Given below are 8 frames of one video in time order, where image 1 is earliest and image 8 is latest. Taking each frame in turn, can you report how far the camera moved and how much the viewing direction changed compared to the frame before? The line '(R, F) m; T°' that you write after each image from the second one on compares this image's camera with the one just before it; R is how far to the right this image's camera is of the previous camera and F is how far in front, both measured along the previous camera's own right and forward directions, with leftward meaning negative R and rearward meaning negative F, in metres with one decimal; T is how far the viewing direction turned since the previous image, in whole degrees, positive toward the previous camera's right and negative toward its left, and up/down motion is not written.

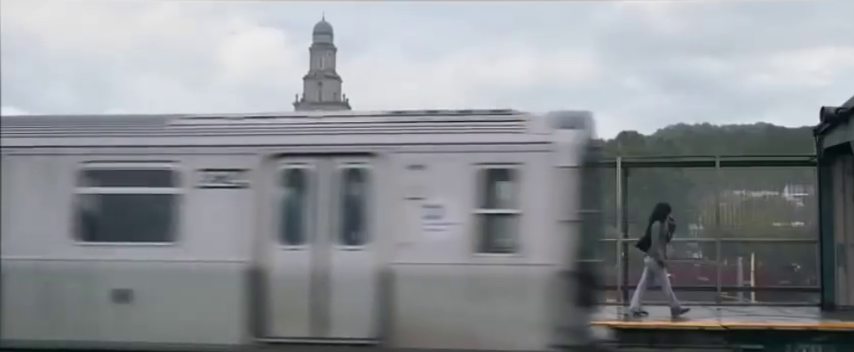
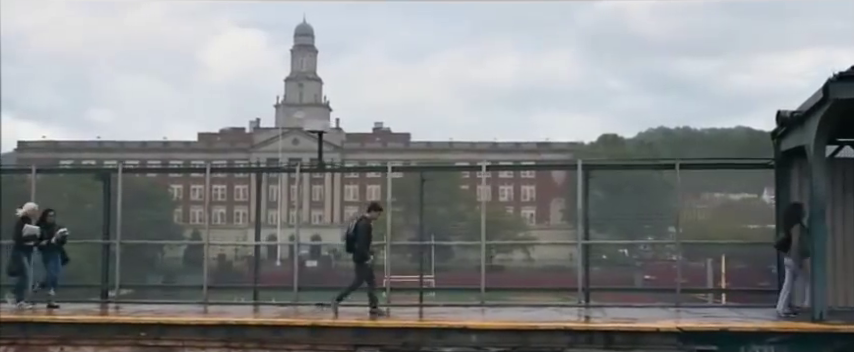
(+1.5, -1.0) m; +1°
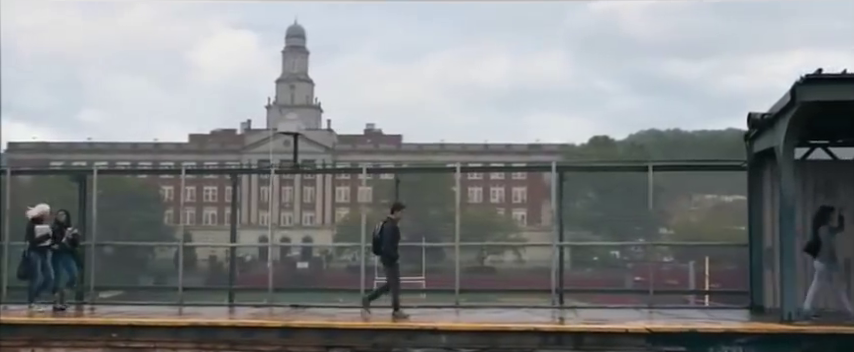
(+1.4, -0.9) m; 0°
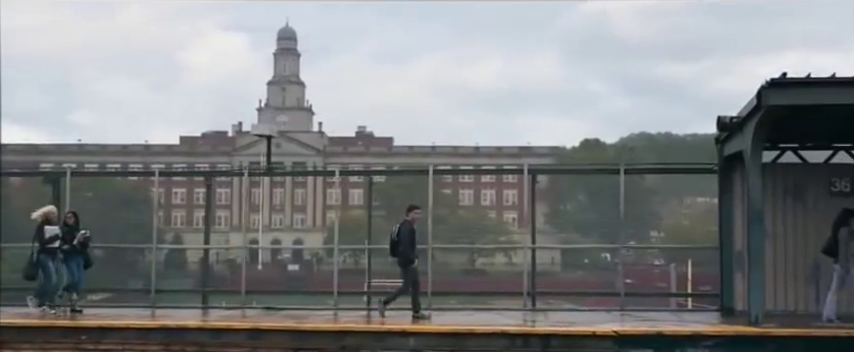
(-2.8, -0.3) m; +1°
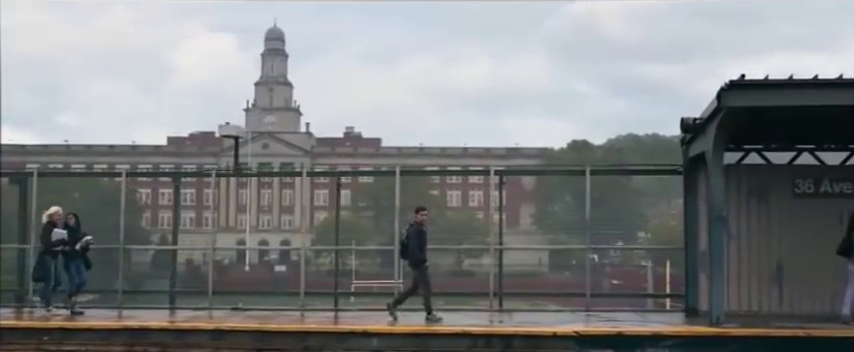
(+0.6, -0.6) m; +1°
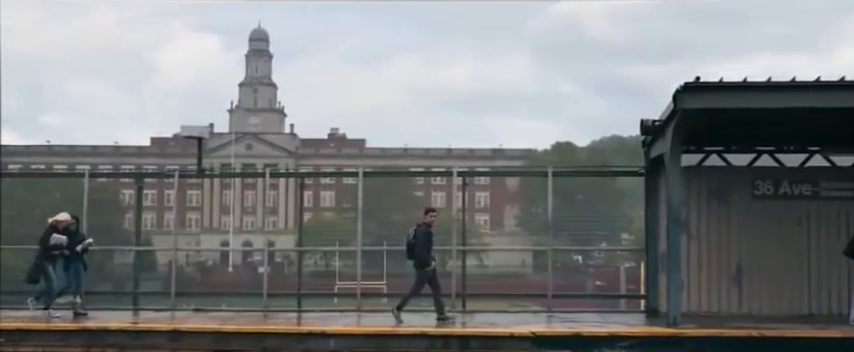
(+0.6, -0.6) m; +1°
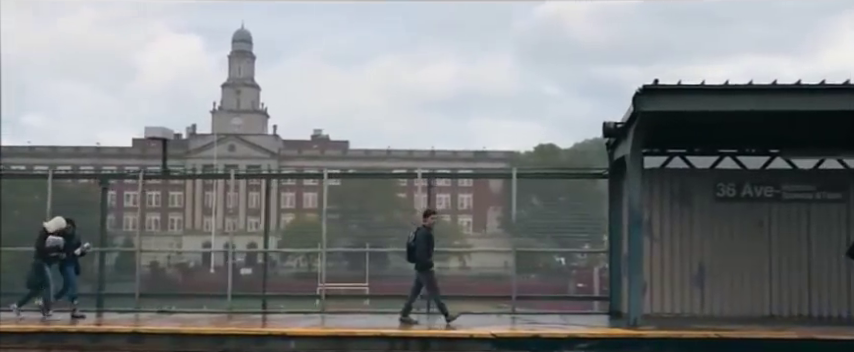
(+0.6, -0.4) m; +1°
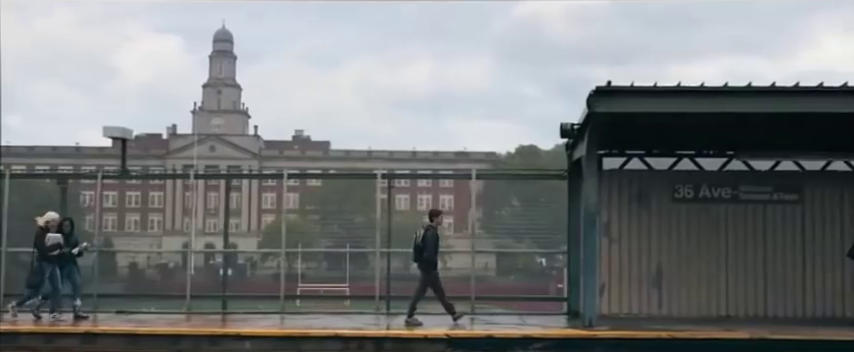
(-2.6, -1.0) m; +1°
